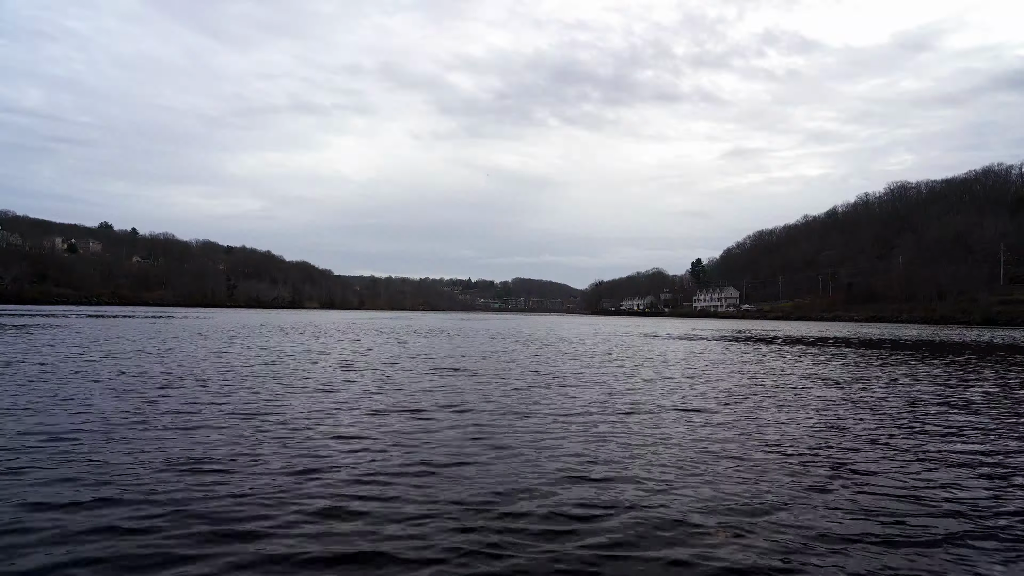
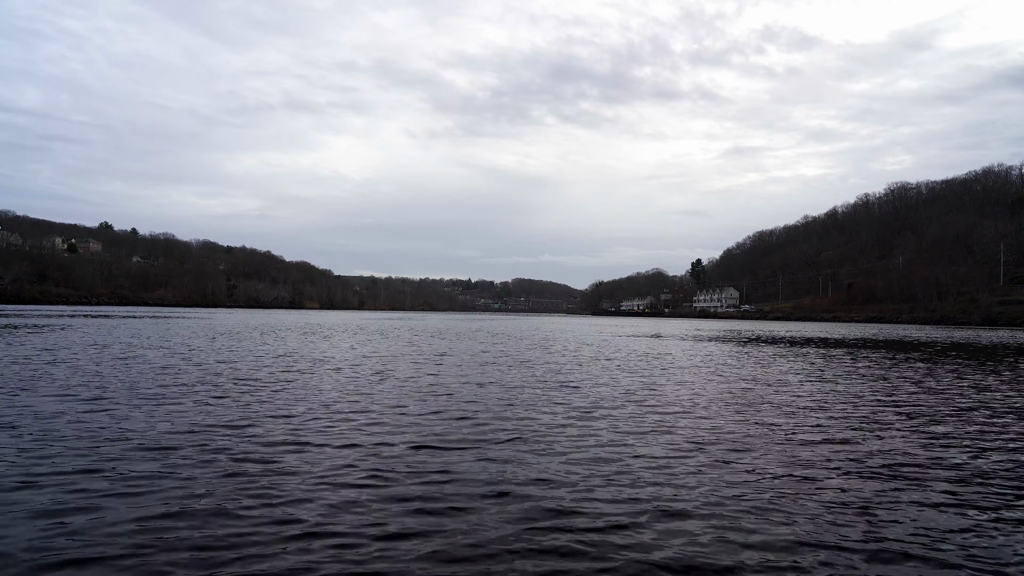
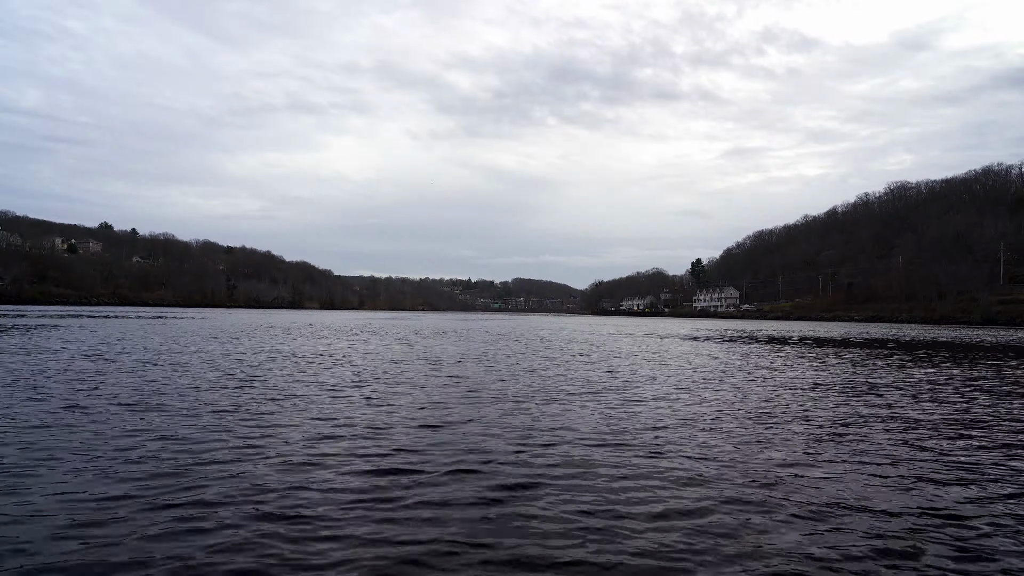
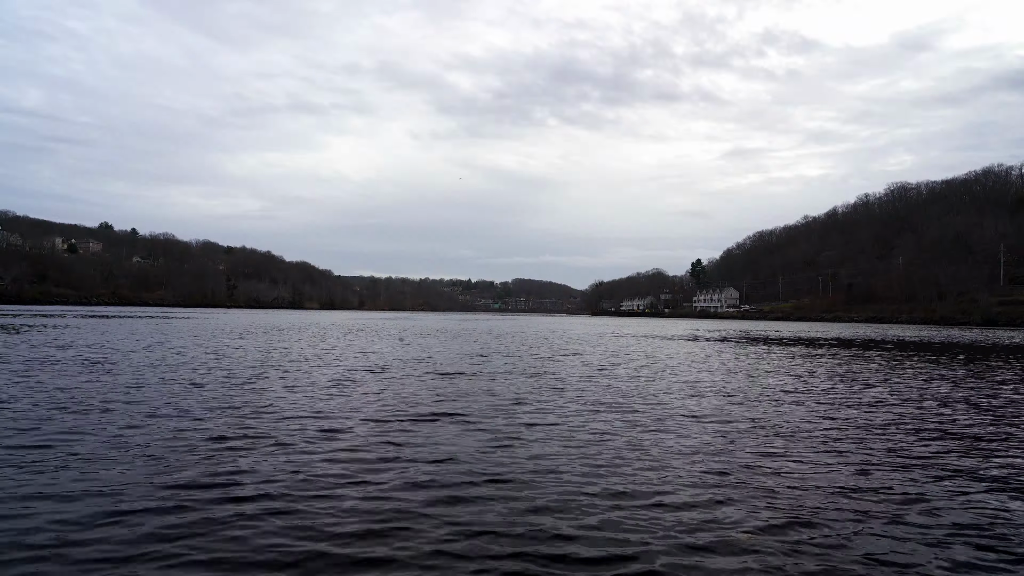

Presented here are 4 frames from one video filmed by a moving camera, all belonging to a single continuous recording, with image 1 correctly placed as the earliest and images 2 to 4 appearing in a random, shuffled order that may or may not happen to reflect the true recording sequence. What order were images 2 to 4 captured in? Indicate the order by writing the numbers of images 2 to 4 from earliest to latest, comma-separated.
4, 3, 2
